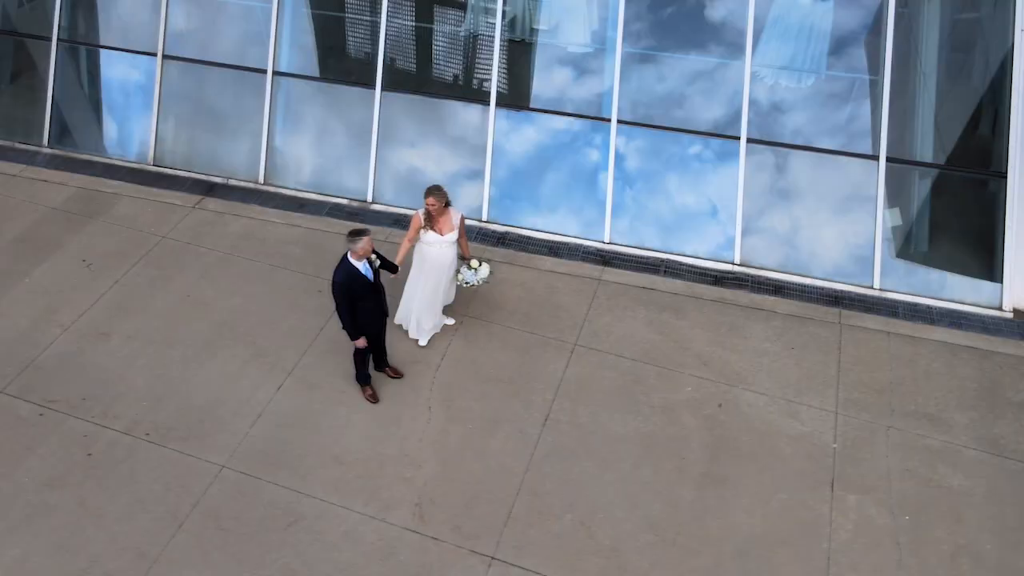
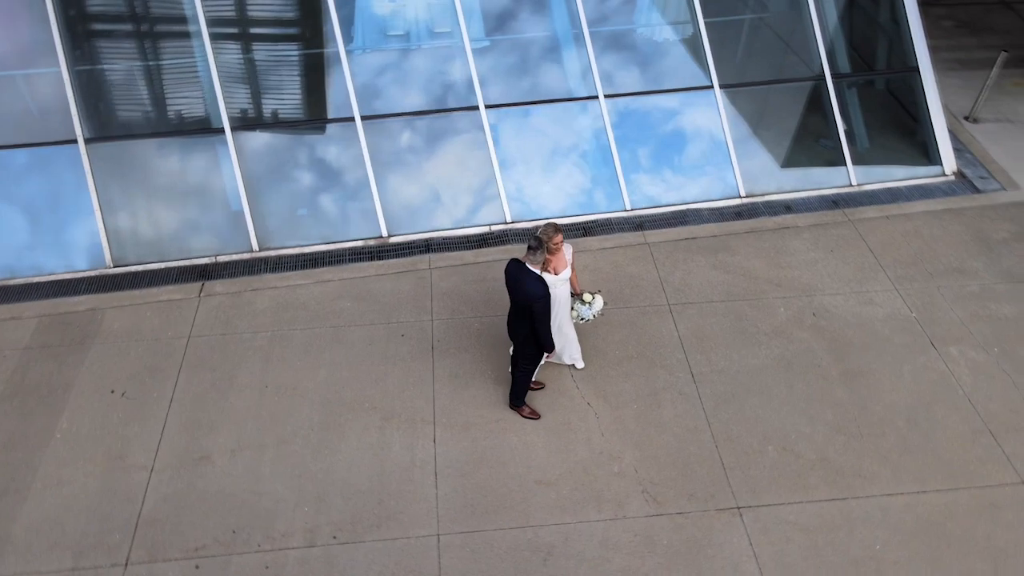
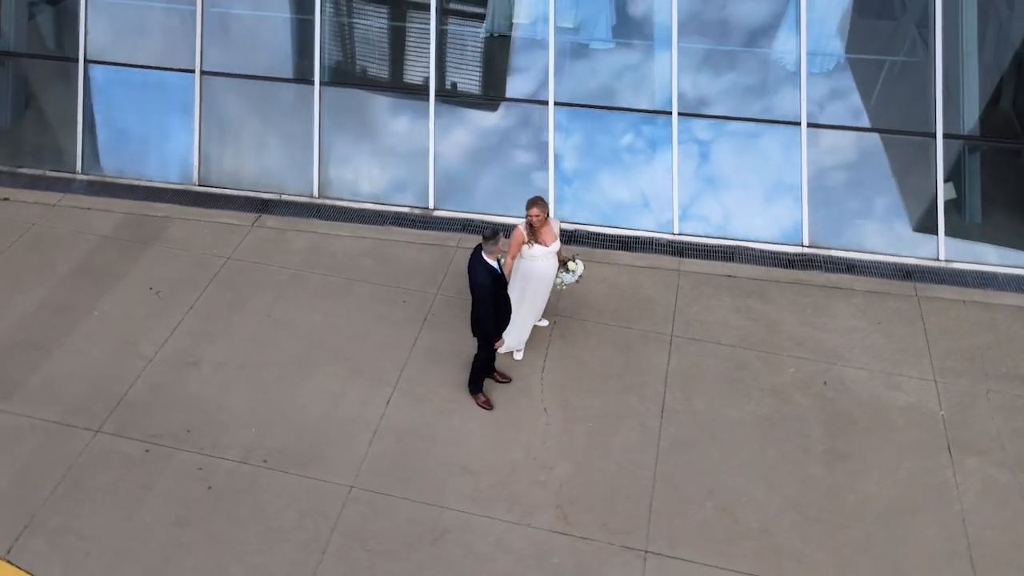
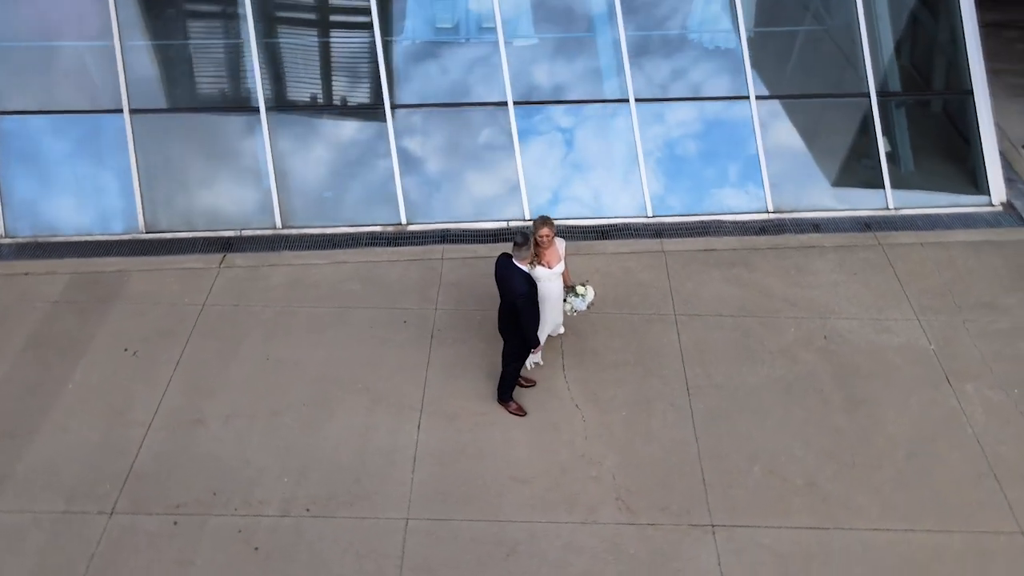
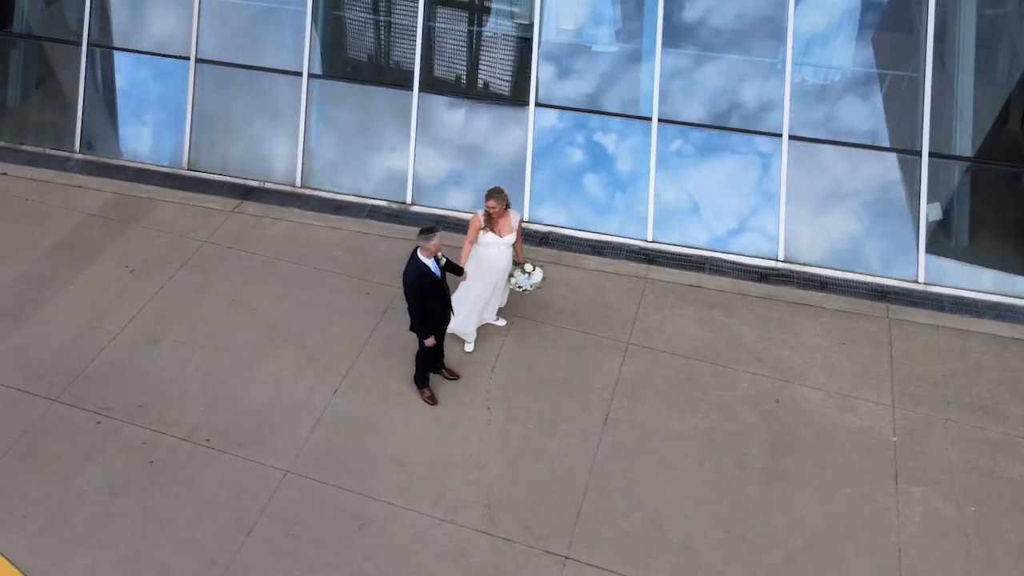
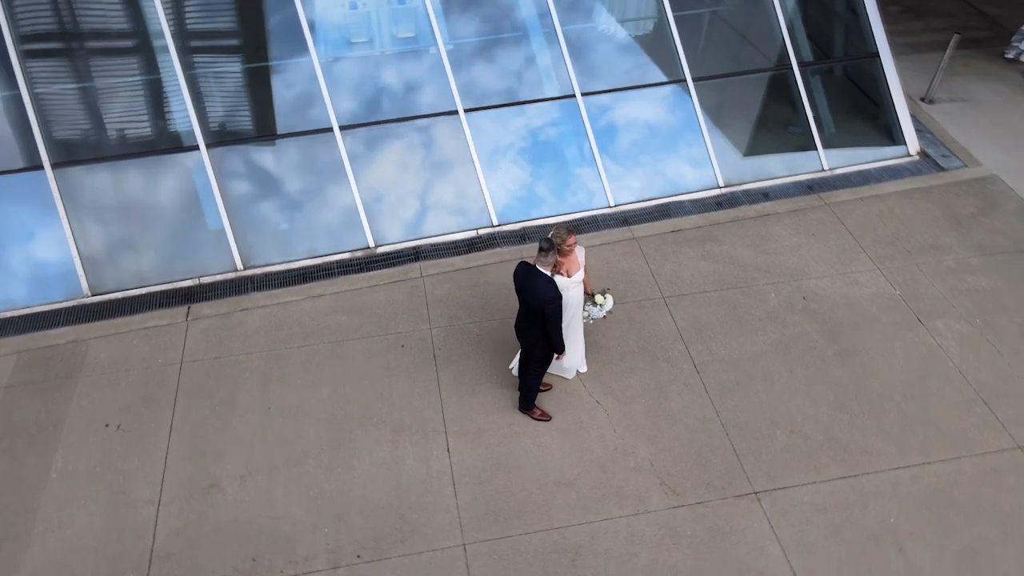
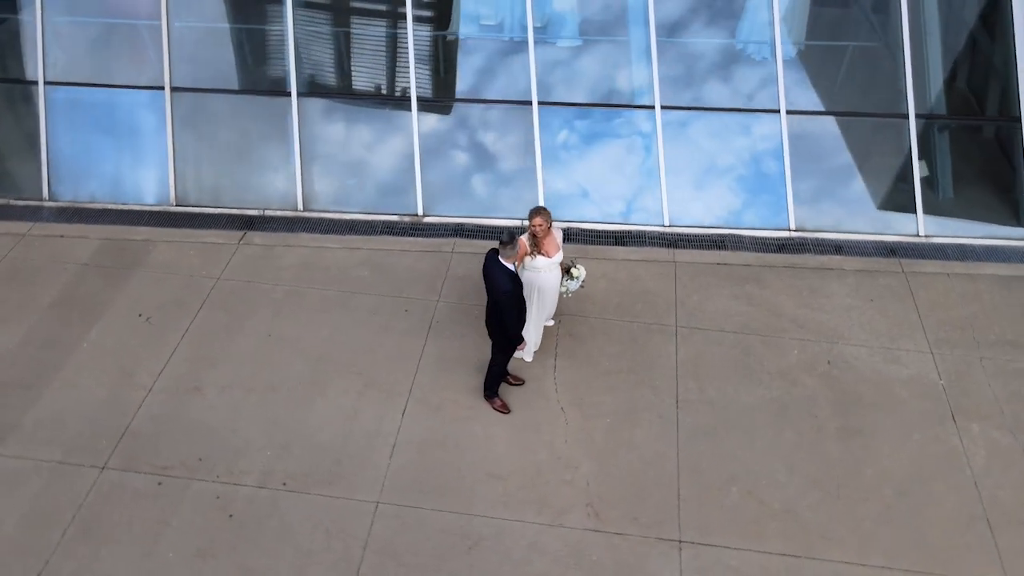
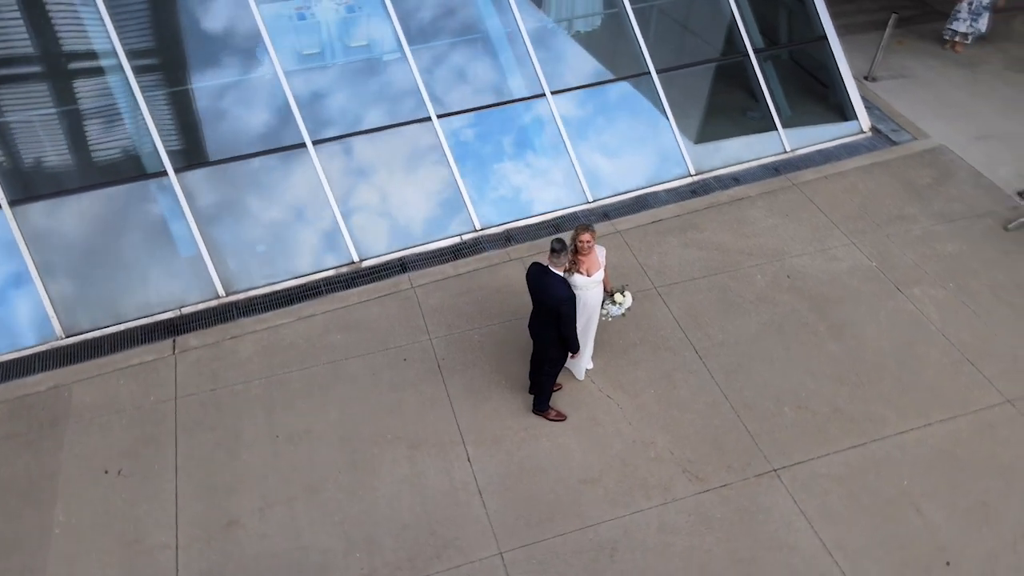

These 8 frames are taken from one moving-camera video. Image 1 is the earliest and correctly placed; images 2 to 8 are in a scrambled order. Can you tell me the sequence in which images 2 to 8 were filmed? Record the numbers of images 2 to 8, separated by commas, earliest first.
5, 3, 7, 4, 2, 6, 8
